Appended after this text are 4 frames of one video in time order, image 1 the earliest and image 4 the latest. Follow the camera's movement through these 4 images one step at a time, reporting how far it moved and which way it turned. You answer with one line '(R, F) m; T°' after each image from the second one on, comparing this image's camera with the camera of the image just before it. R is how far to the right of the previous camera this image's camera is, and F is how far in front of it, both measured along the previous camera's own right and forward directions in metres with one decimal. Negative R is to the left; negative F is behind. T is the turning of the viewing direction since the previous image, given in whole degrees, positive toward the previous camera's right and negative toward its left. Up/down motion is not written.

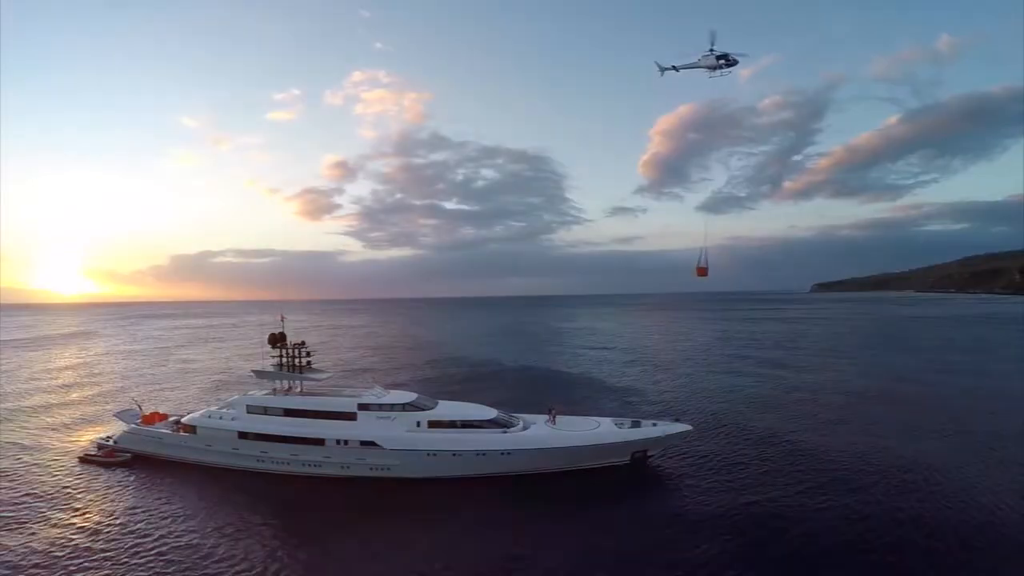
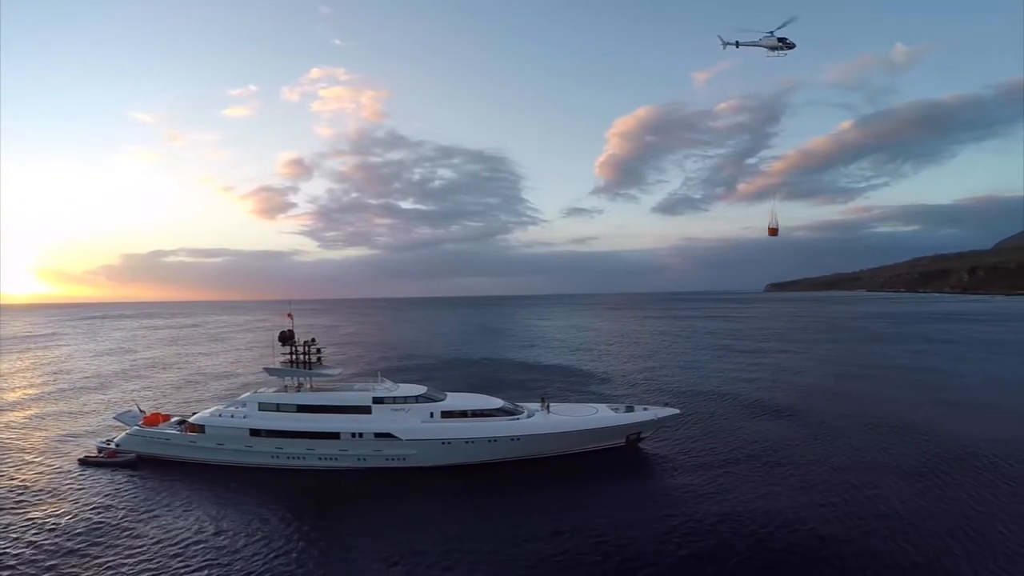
(-1.3, -1.2) m; +3°
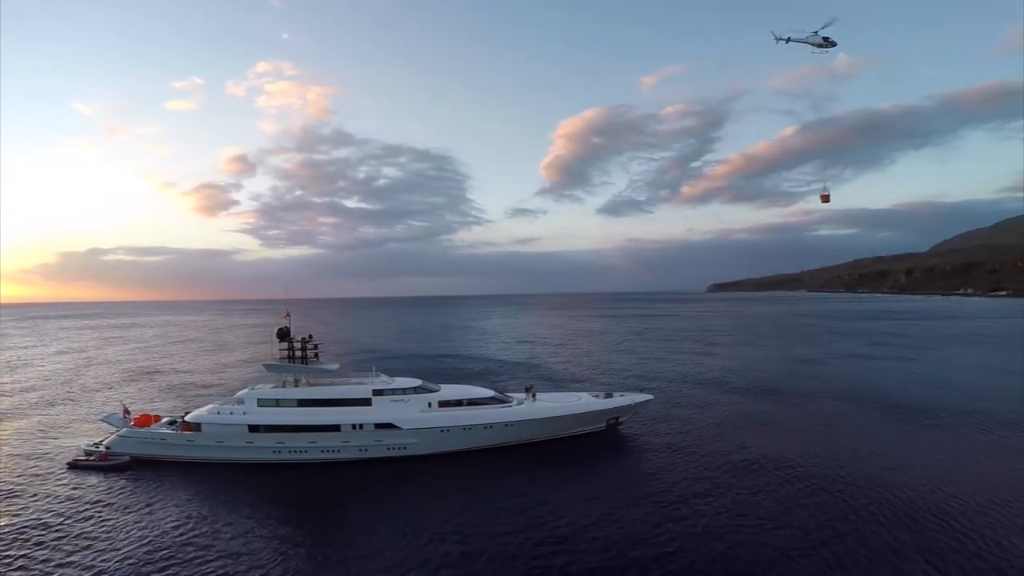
(-1.2, -1.5) m; +4°
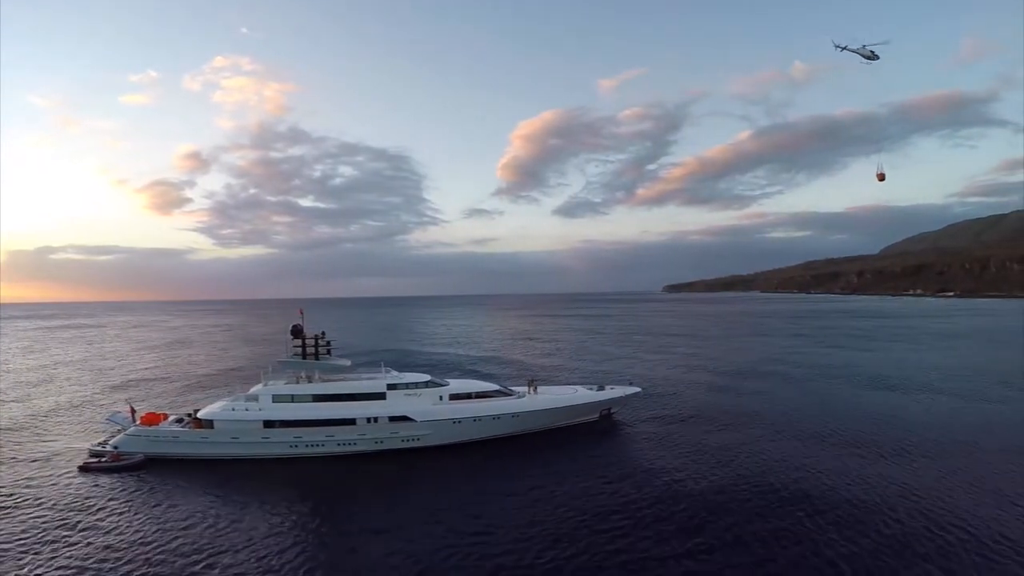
(-1.5, -1.4) m; +3°
